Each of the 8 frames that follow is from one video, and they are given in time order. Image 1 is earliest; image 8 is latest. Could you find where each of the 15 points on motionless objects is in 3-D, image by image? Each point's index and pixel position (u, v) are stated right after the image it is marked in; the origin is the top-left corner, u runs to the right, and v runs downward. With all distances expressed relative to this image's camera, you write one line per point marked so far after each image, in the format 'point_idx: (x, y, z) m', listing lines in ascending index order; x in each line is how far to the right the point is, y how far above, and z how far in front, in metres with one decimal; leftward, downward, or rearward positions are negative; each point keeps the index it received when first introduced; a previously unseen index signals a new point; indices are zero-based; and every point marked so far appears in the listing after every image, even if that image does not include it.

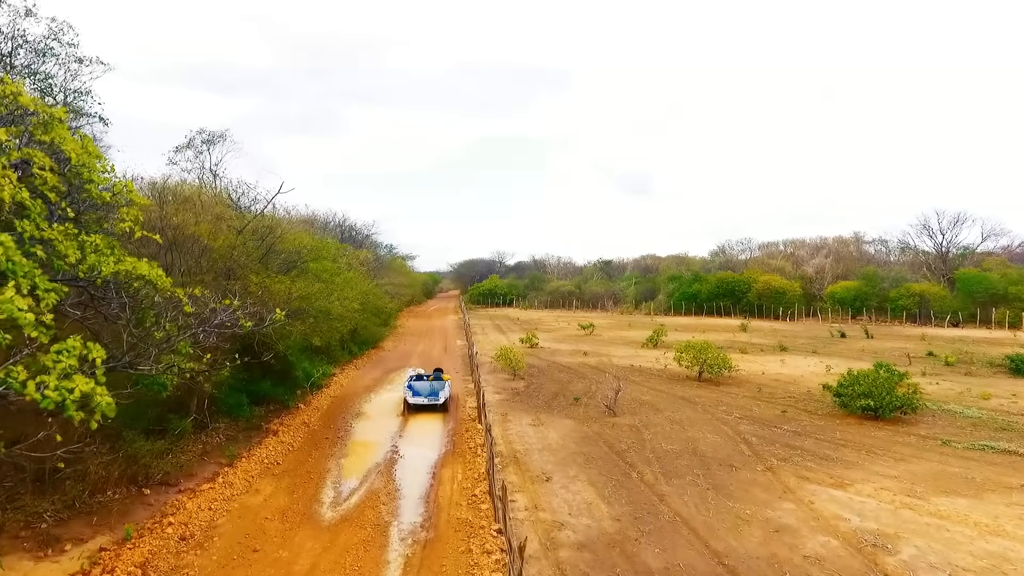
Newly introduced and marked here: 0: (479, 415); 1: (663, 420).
0: (-1.2, -4.6, +18.2) m
1: (+5.4, -4.7, +18.0) m
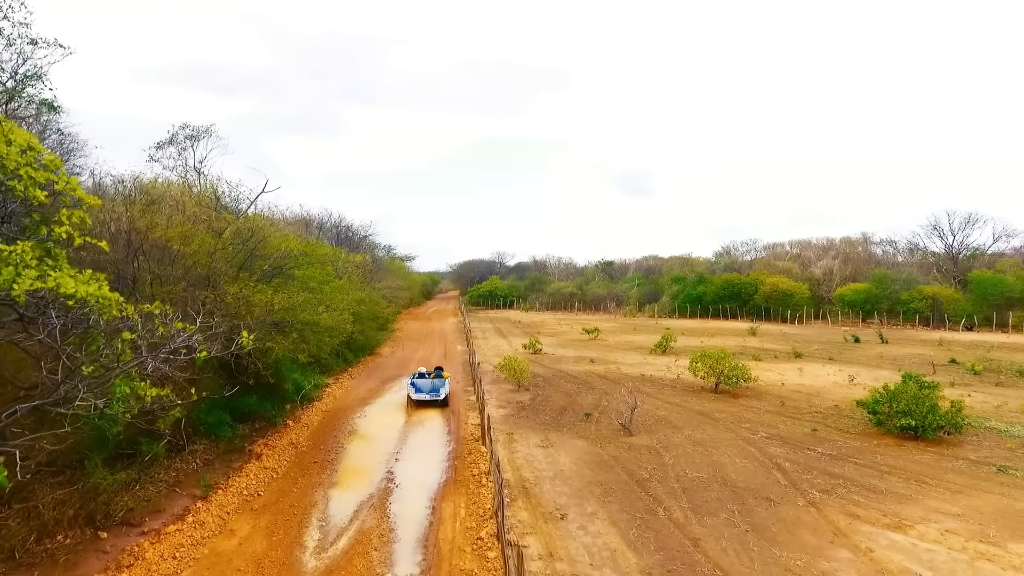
0: (-1.0, -4.9, +16.7) m
1: (+5.6, -5.0, +16.5) m
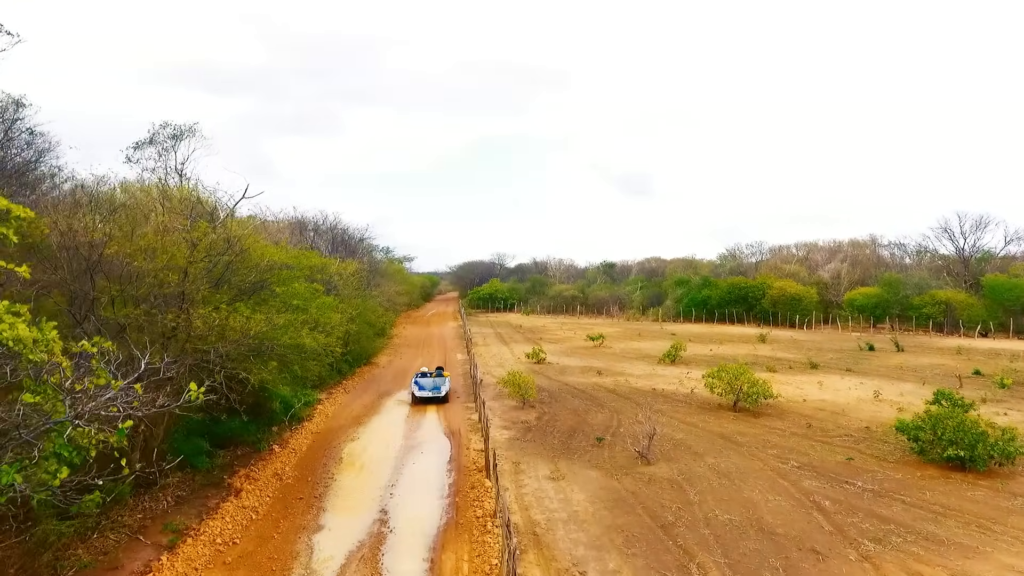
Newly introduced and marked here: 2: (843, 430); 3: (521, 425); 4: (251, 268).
0: (-0.8, -5.3, +15.2) m
1: (+5.8, -5.4, +15.0) m
2: (+12.3, -5.3, +18.8) m
3: (+0.4, -5.4, +19.8) m
4: (-7.0, +0.5, +13.5) m
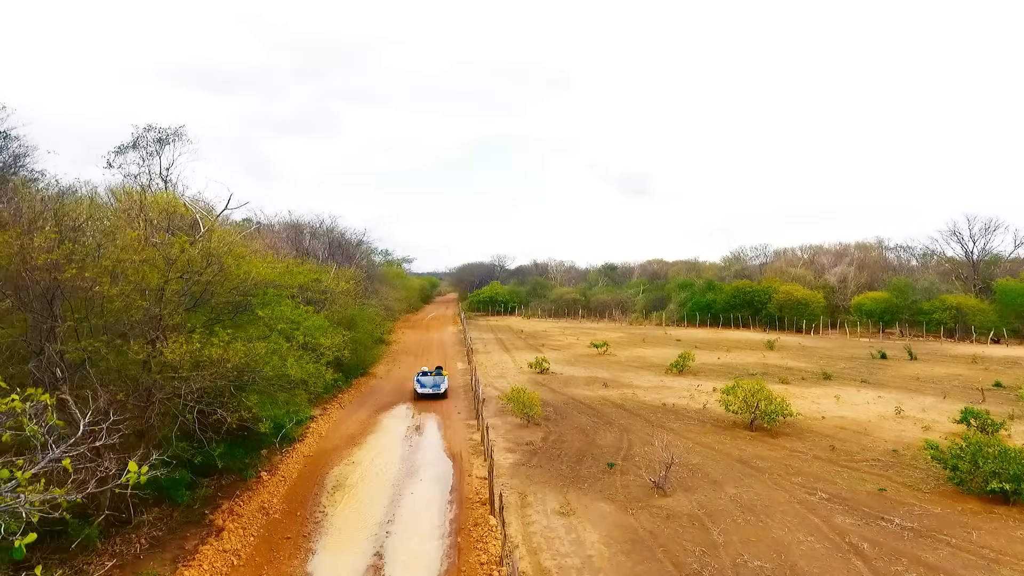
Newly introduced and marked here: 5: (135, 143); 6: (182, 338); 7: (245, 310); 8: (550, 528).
0: (-0.6, -5.8, +14.0) m
1: (+6.0, -5.9, +13.9) m
2: (+12.5, -5.8, +17.7) m
3: (+0.5, -5.9, +18.6) m
4: (-6.8, 0.0, +12.4) m
5: (-14.8, +5.7, +19.8) m
6: (-6.5, -1.0, +10.0) m
7: (-6.8, -0.6, +12.8) m
8: (+0.9, -6.0, +12.6) m
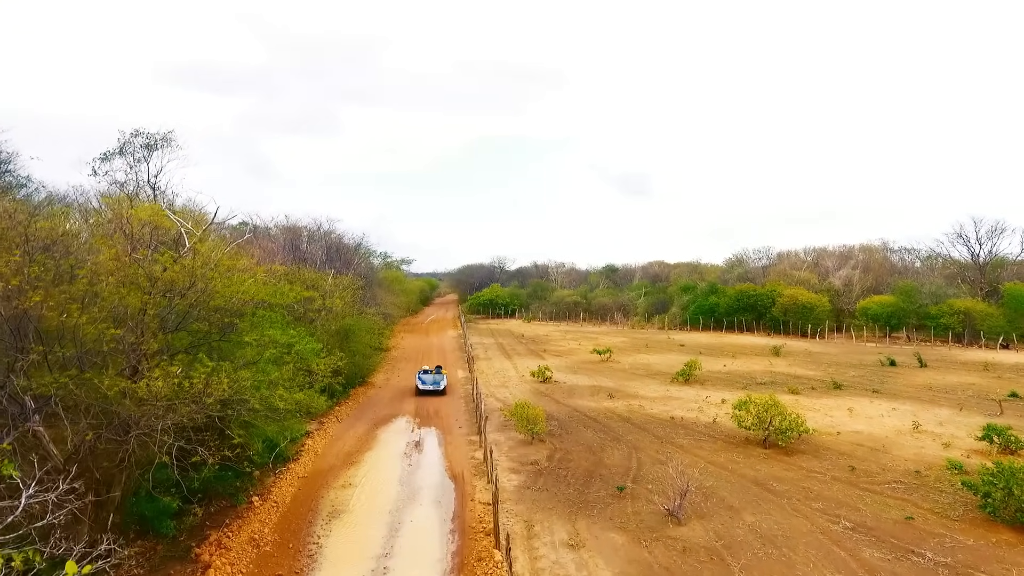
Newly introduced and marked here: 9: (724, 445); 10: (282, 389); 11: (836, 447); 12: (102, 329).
0: (-0.4, -6.2, +13.2) m
1: (+6.1, -6.4, +13.1) m
2: (+12.6, -6.2, +16.9) m
3: (+0.7, -6.3, +17.8) m
4: (-6.7, -0.4, +11.6) m
5: (-14.6, +5.2, +18.9) m
6: (-6.4, -1.4, +9.2) m
7: (-6.6, -1.0, +12.0) m
8: (+1.1, -6.4, +11.8) m
9: (+8.3, -6.2, +19.8) m
10: (-5.9, -2.7, +12.9) m
11: (+12.5, -6.1, +19.5) m
12: (-7.5, -0.7, +9.2) m
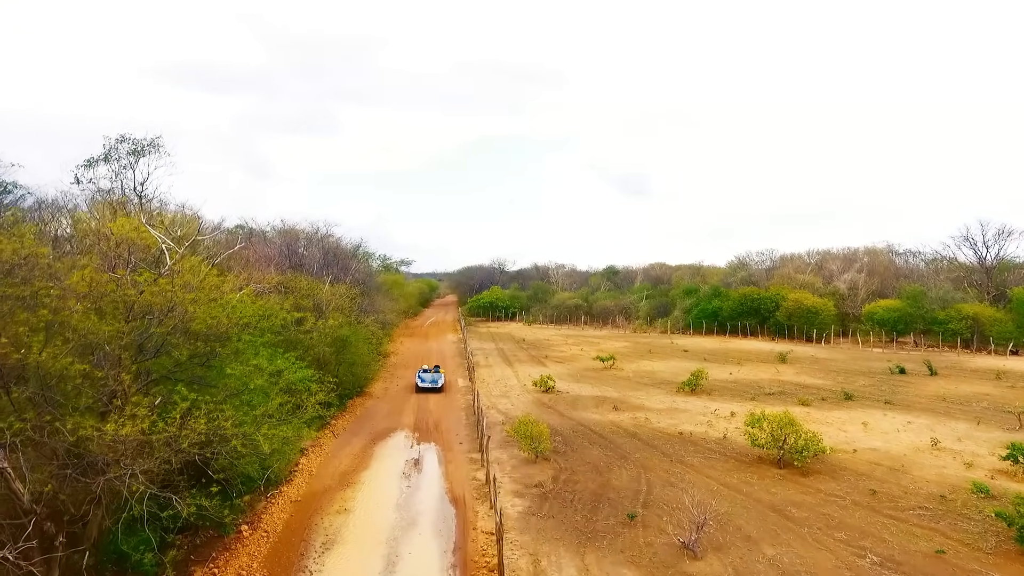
0: (-0.3, -6.7, +12.4) m
1: (+6.3, -6.8, +12.2) m
2: (+12.7, -6.7, +16.1) m
3: (+0.8, -6.8, +17.0) m
4: (-6.5, -0.9, +10.7) m
5: (-14.5, +4.7, +18.1) m
6: (-6.2, -1.9, +8.3) m
7: (-6.5, -1.5, +11.2) m
8: (+1.2, -6.9, +11.0) m
9: (+8.4, -6.6, +19.0) m
10: (-5.8, -3.1, +12.1) m
11: (+12.6, -6.6, +18.6) m
12: (-7.4, -1.2, +8.4) m
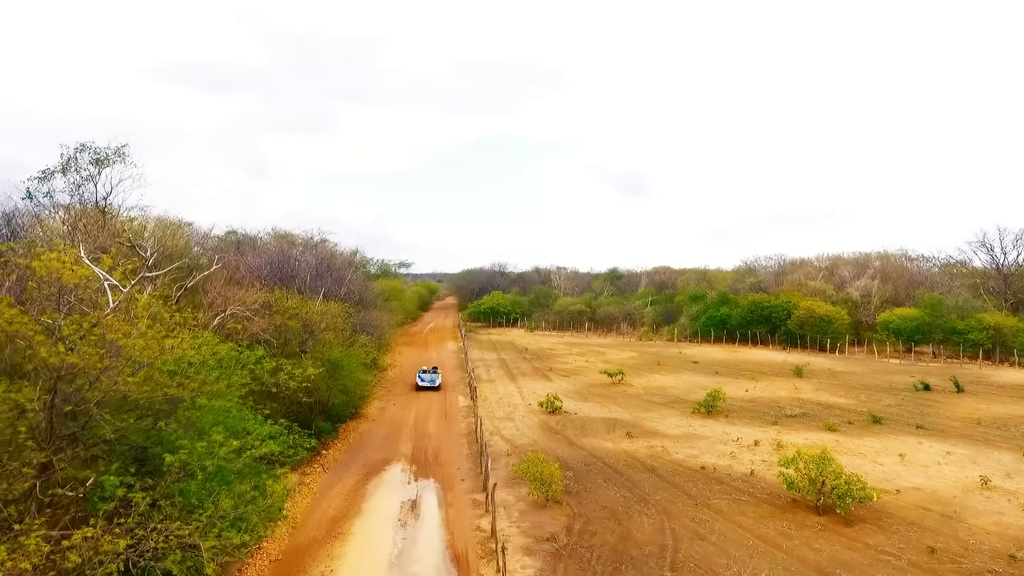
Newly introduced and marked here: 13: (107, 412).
0: (0.0, -7.6, +10.4) m
1: (+6.5, -7.7, +10.3) m
2: (+13.0, -7.6, +14.1) m
3: (+1.1, -7.6, +15.0) m
4: (-6.3, -1.8, +8.8) m
5: (-14.2, +3.9, +16.1) m
6: (-6.0, -2.7, +6.4) m
7: (-6.2, -2.4, +9.2) m
8: (+1.5, -7.8, +9.1) m
9: (+8.7, -7.5, +17.1) m
10: (-5.5, -4.0, +10.1) m
11: (+12.9, -7.4, +16.7) m
12: (-7.1, -2.1, +6.4) m
13: (-6.6, -2.0, +8.4) m
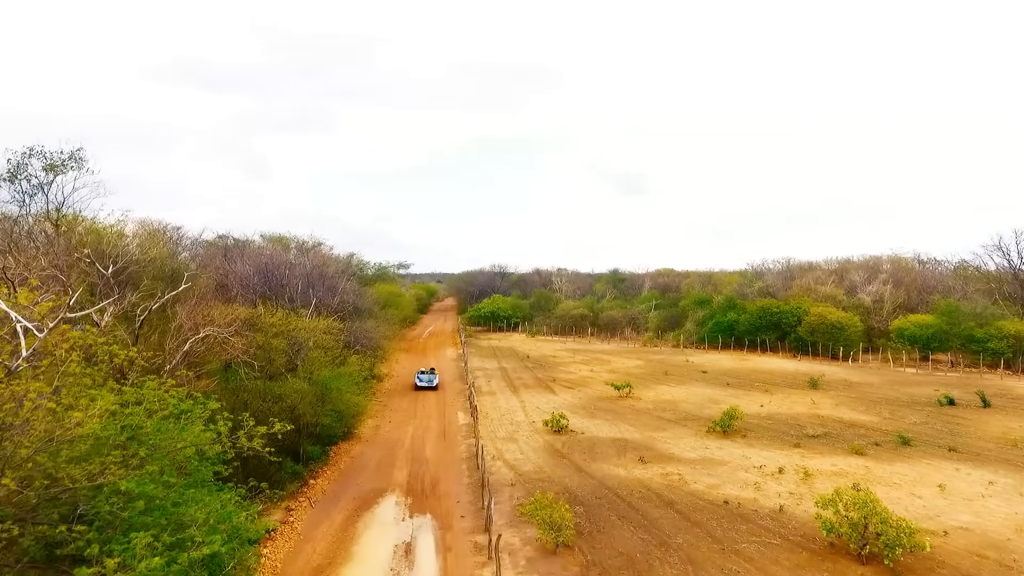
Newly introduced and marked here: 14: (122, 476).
0: (+0.1, -8.2, +8.6) m
1: (+6.7, -8.3, +8.5) m
2: (+13.2, -8.2, +12.3) m
3: (+1.3, -8.3, +13.2) m
4: (-6.1, -2.4, +6.9) m
5: (-14.1, +3.2, +14.3) m
6: (-5.8, -3.4, +4.6) m
7: (-6.1, -3.0, +7.4) m
8: (+1.7, -8.4, +7.2) m
9: (+8.9, -8.1, +15.3) m
10: (-5.3, -4.6, +8.3) m
11: (+13.1, -8.1, +14.9) m
12: (-6.9, -2.7, +4.6) m
13: (-6.4, -2.6, +6.5) m
14: (-6.1, -2.5, +8.3) m
